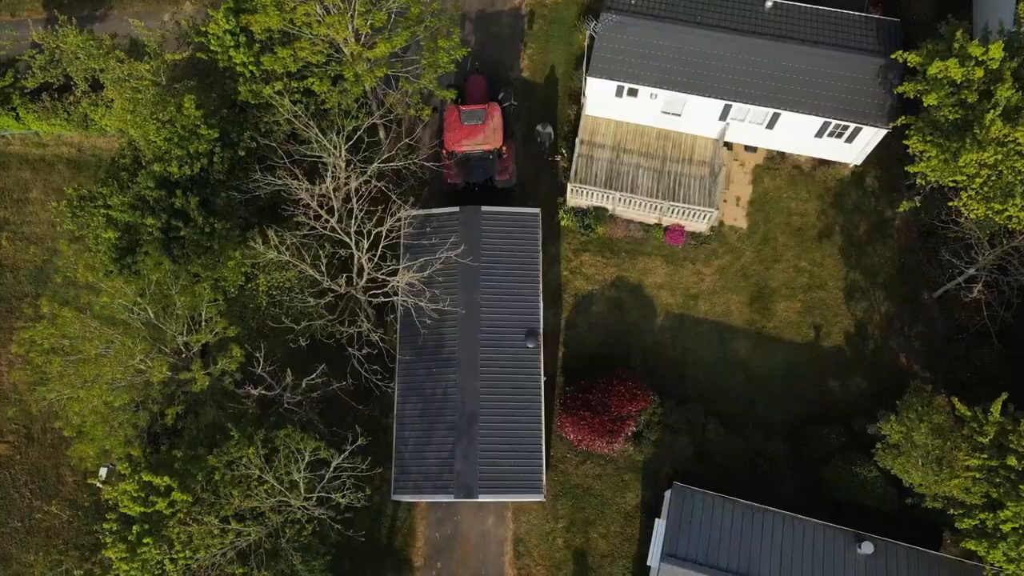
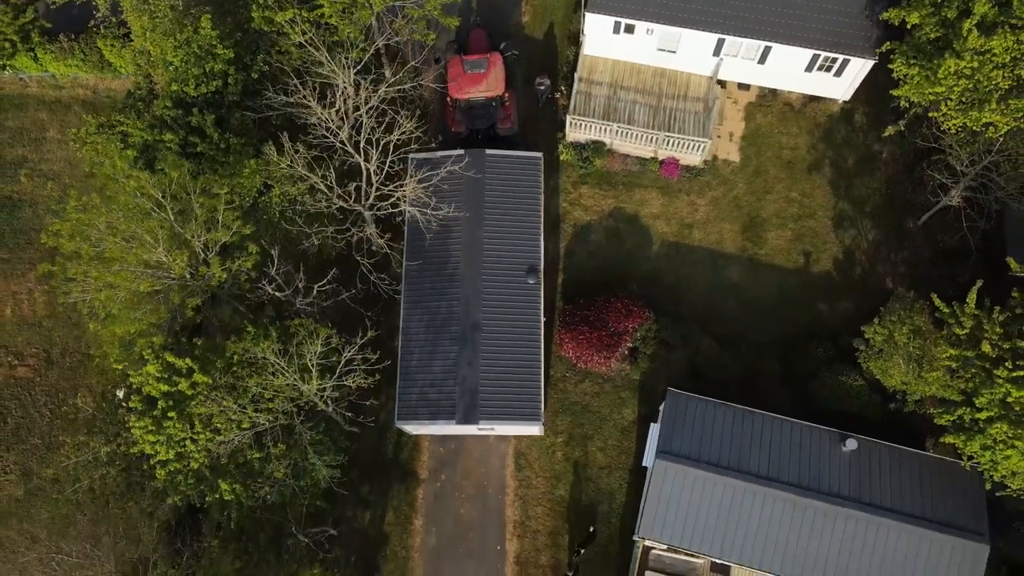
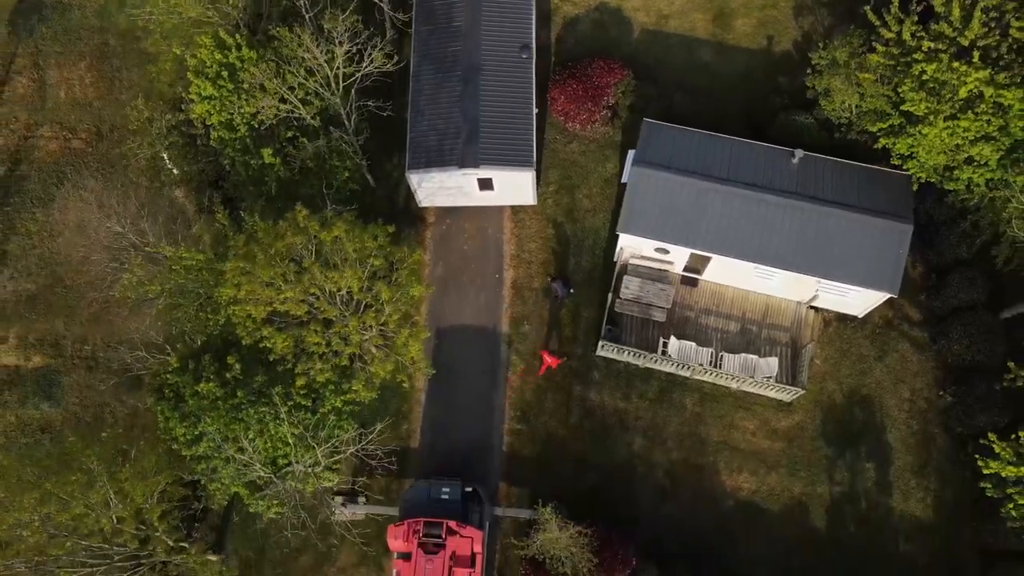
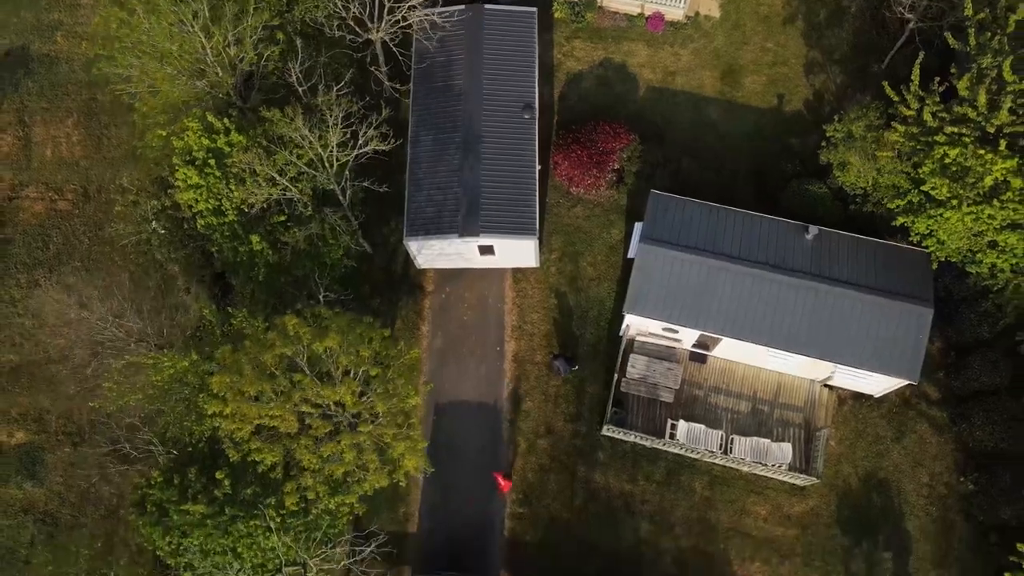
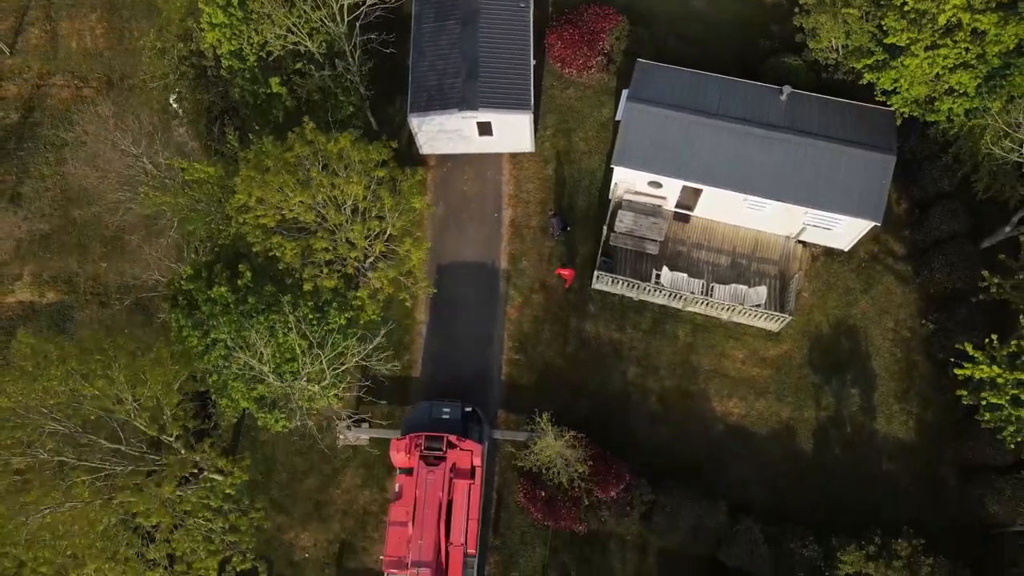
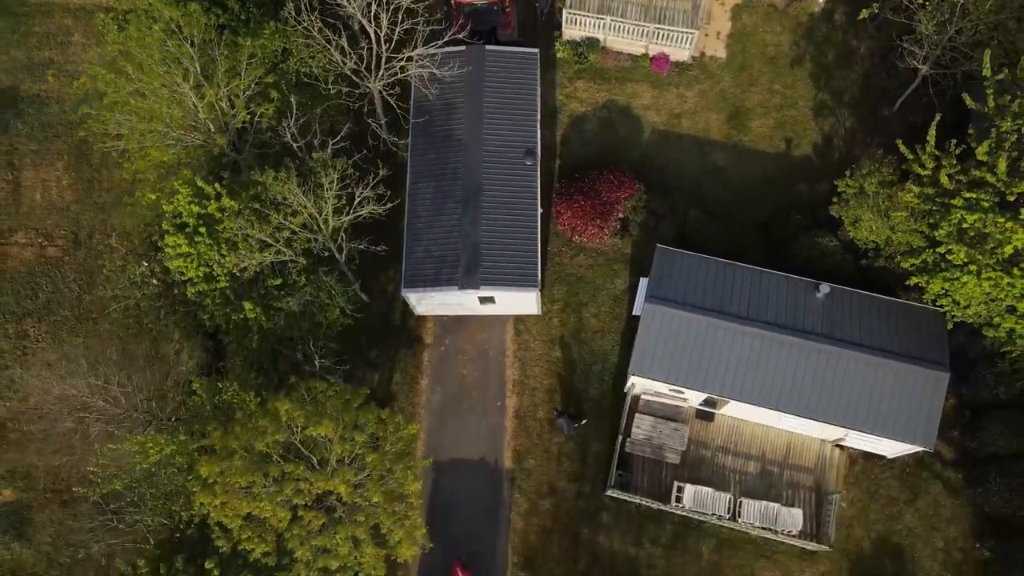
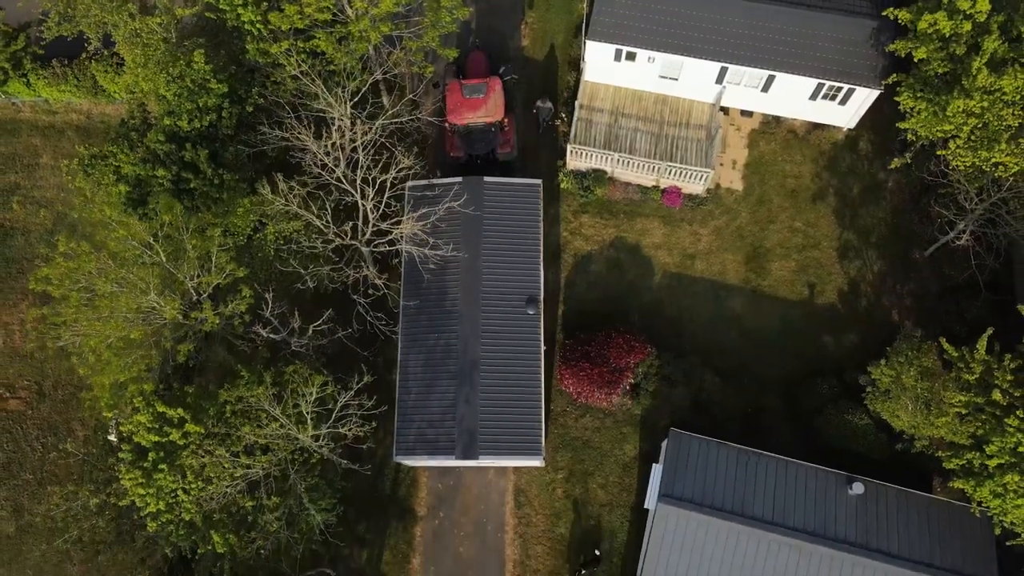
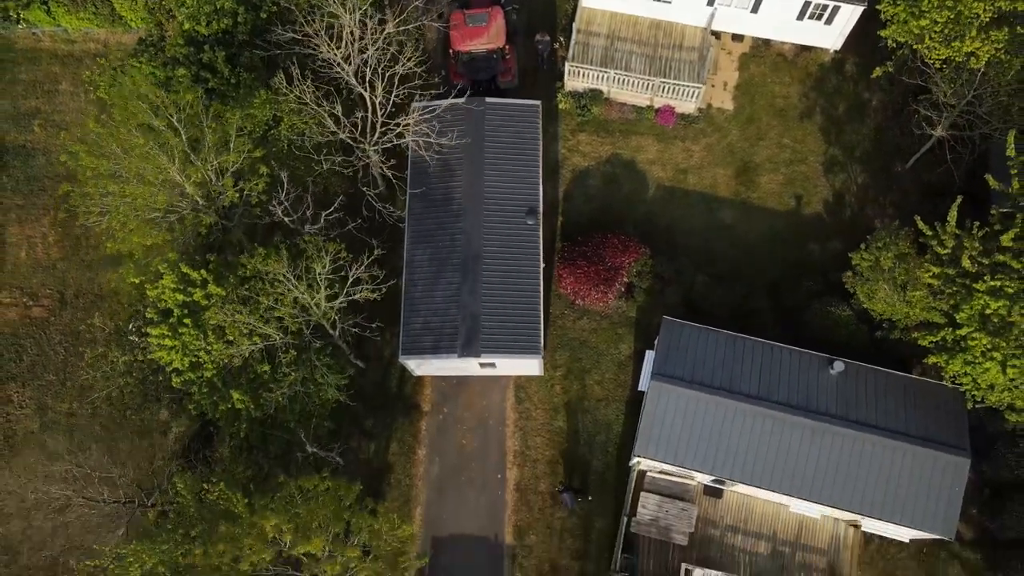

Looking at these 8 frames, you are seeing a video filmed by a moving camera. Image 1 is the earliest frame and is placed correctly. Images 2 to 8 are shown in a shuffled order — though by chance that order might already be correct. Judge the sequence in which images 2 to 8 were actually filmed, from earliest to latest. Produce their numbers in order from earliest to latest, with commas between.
7, 2, 8, 6, 4, 3, 5
